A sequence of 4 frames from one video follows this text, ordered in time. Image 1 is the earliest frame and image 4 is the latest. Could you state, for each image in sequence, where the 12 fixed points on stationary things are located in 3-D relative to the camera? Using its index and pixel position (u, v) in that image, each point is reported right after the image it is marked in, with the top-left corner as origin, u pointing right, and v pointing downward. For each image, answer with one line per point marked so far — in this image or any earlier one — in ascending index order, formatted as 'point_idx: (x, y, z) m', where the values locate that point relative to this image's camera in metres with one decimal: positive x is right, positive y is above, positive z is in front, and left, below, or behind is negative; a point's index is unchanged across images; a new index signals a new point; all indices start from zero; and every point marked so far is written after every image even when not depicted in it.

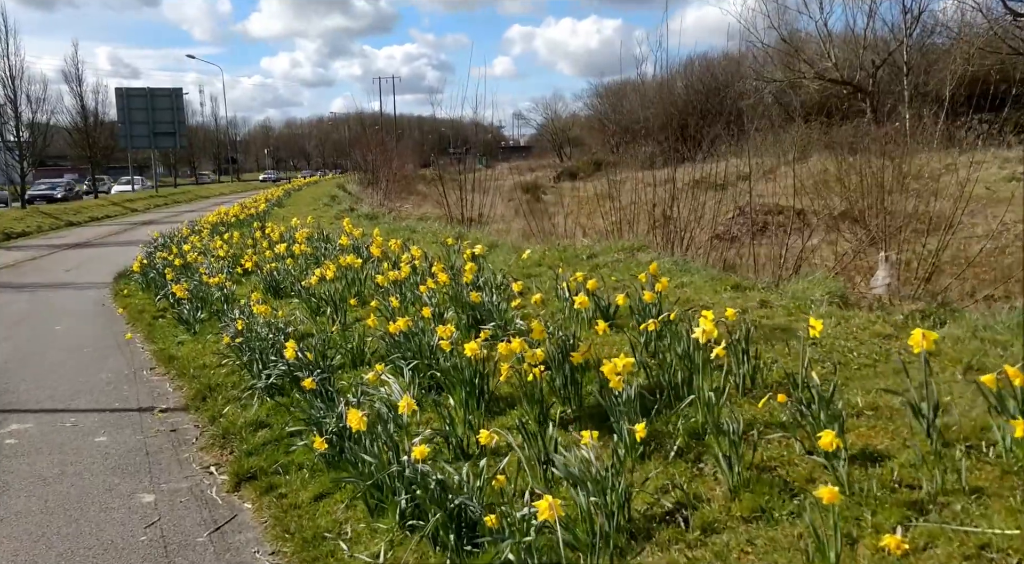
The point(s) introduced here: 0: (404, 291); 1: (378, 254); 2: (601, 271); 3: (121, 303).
0: (-0.8, -0.1, +7.8) m
1: (-1.1, +0.2, +8.8) m
2: (+0.7, +0.1, +8.0) m
3: (-5.1, -0.3, +13.0) m
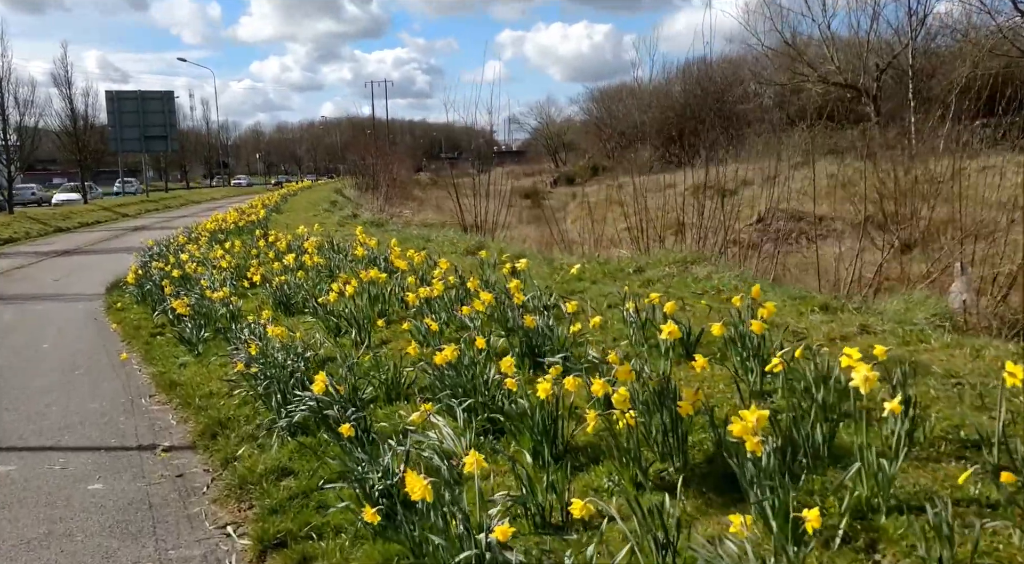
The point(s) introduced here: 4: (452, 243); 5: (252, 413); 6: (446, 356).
0: (-0.5, -0.2, +6.9) m
1: (-0.8, +0.1, +7.9) m
2: (+1.0, -0.1, +7.1) m
3: (-4.8, -0.4, +12.0) m
4: (-0.8, +0.5, +12.6) m
5: (-1.7, -0.8, +6.5) m
6: (-0.3, -0.4, +5.1) m
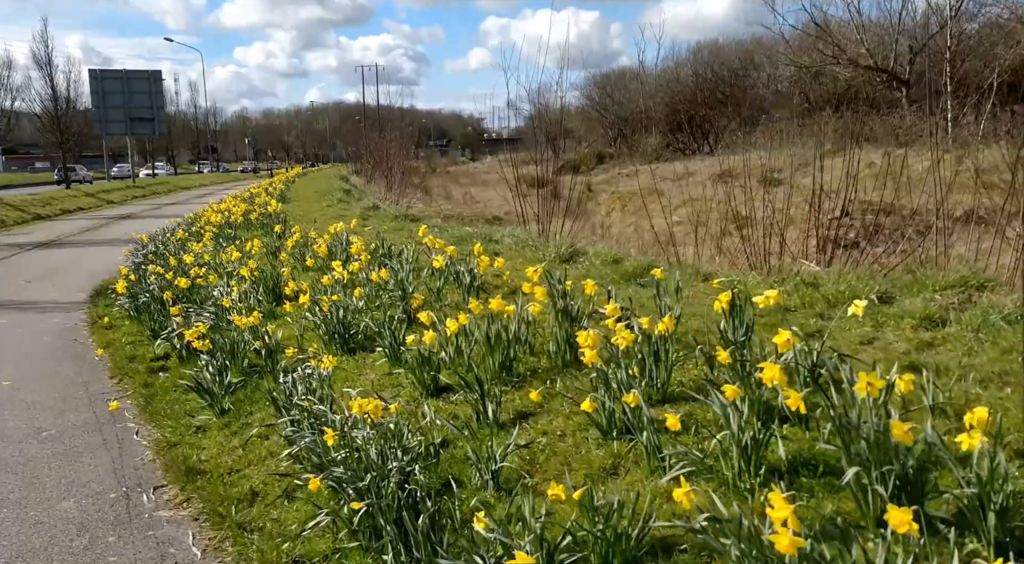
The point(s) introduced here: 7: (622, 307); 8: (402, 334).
0: (+0.5, -0.4, +4.2) m
1: (+0.2, -0.1, +5.2) m
2: (+2.1, -0.3, +4.4) m
3: (-3.8, -0.5, +9.3) m
4: (+0.1, +0.3, +10.0) m
5: (-0.7, -1.0, +3.8) m
6: (+0.7, -0.6, +2.4) m
7: (+0.5, -0.1, +4.6) m
8: (-0.7, -0.3, +6.1) m
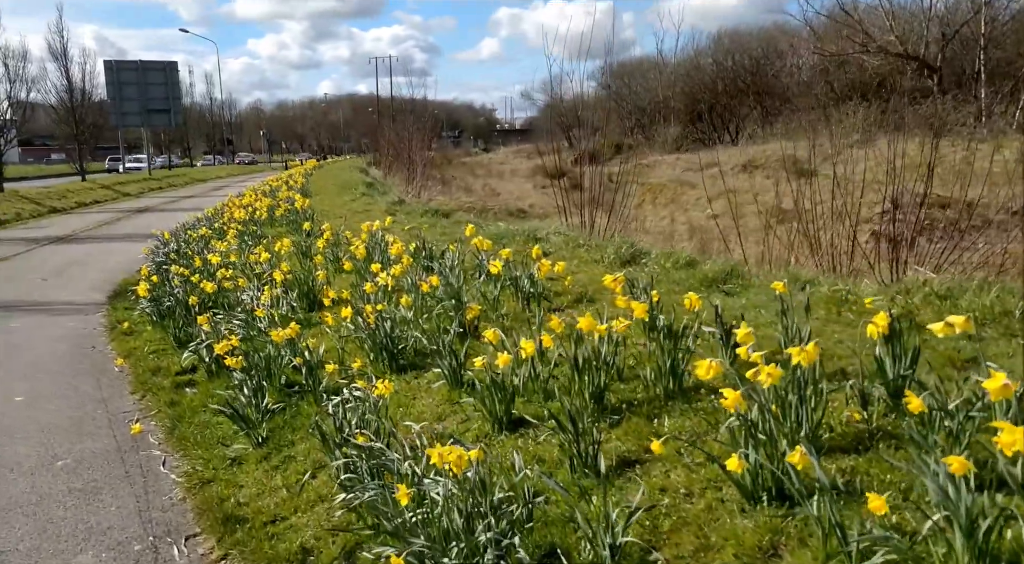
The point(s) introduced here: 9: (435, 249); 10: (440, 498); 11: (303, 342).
0: (+0.9, -0.5, +3.4) m
1: (+0.6, -0.1, +4.4) m
2: (+2.5, -0.3, +3.6) m
3: (-3.4, -0.6, +8.6) m
4: (+0.6, +0.3, +9.1) m
5: (-0.3, -1.1, +3.0) m
6: (+1.1, -0.7, +1.6) m
7: (+0.9, -0.2, +3.7) m
8: (-0.2, -0.4, +5.3) m
9: (-0.6, +0.3, +8.4) m
10: (-0.3, -0.7, +3.5) m
11: (-1.3, -0.4, +6.3) m
